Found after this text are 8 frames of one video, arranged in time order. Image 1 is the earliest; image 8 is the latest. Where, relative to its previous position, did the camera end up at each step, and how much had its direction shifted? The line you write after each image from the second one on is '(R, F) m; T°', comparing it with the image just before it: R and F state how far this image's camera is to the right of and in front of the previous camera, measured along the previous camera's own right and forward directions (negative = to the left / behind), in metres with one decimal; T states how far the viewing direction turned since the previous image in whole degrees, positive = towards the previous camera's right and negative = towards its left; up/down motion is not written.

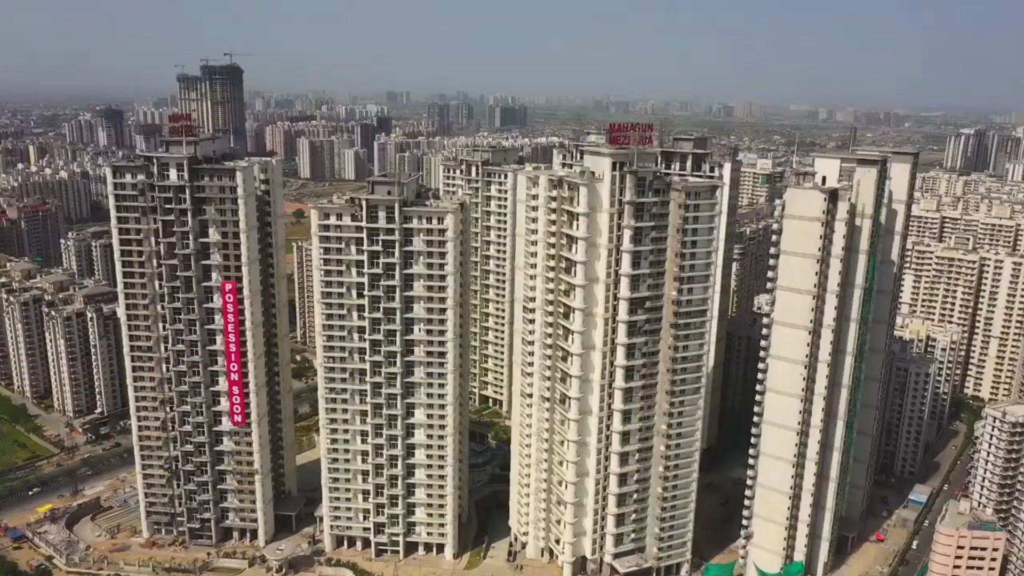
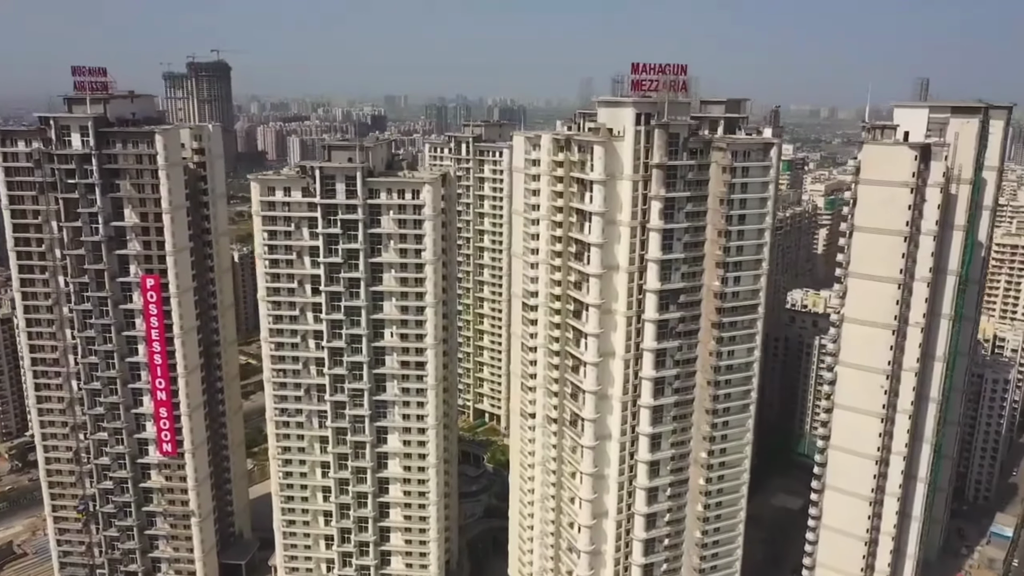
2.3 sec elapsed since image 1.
(+0.4, +17.5) m; 0°
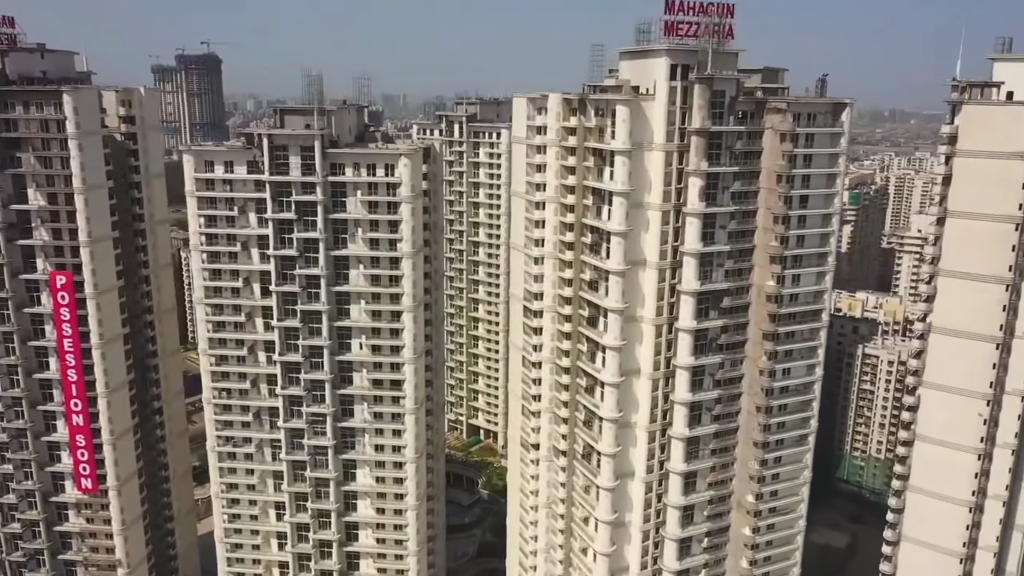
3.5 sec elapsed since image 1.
(0.0, +13.0) m; 0°
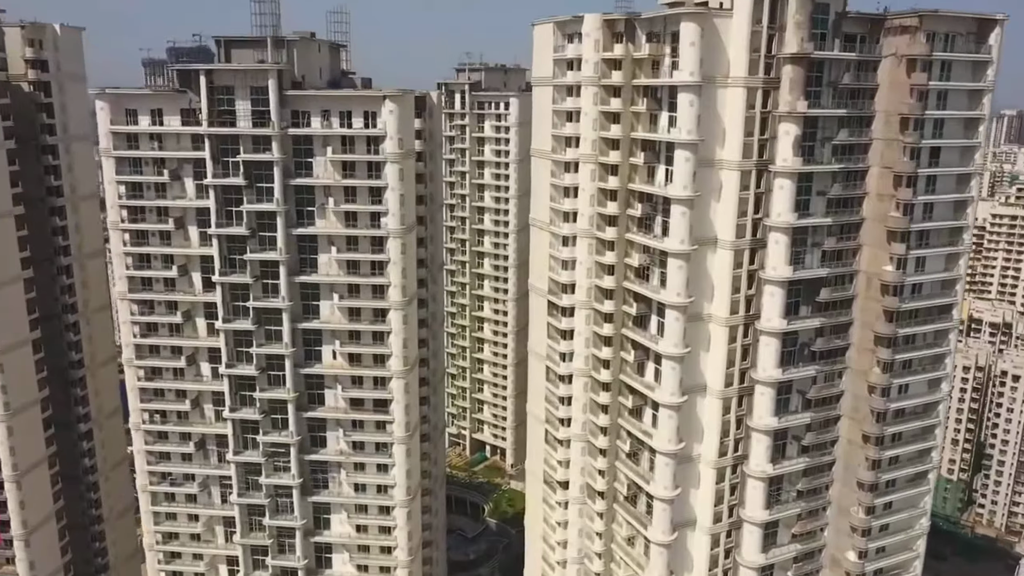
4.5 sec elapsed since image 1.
(-1.0, +12.7) m; 0°
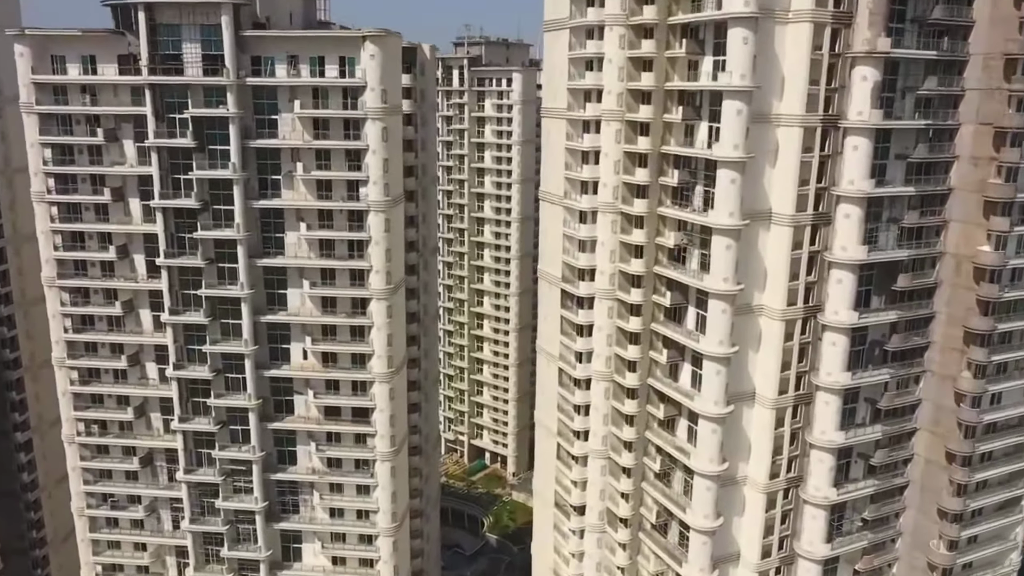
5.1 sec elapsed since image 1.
(-0.3, +6.7) m; 0°
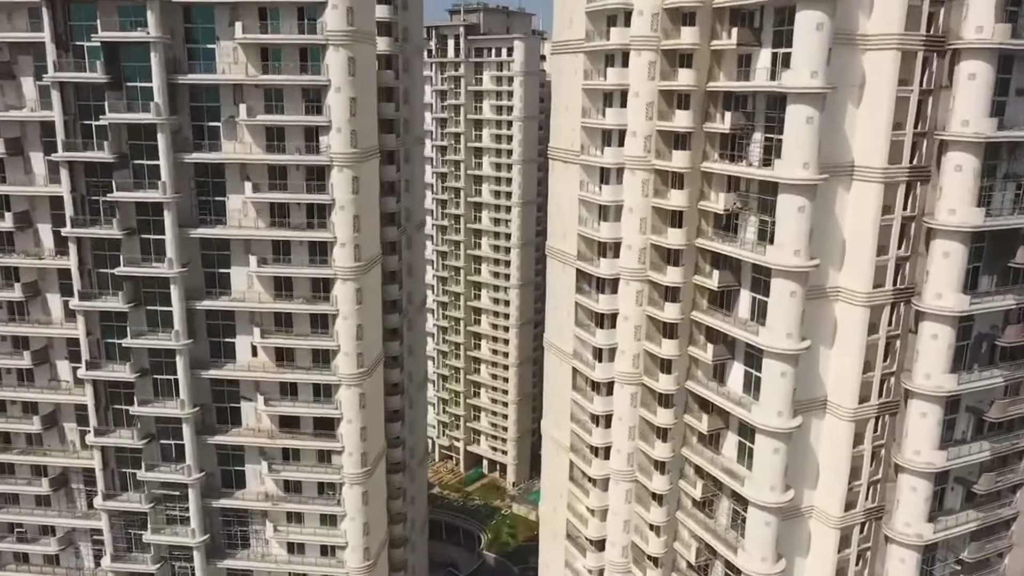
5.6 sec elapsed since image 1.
(-0.1, +6.9) m; 0°
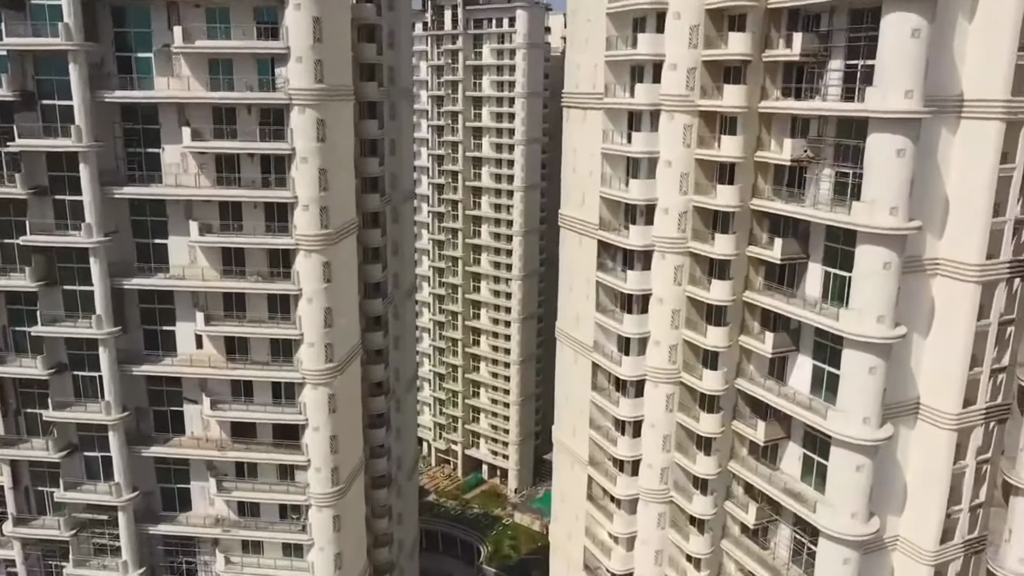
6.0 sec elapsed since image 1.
(-0.2, +5.1) m; 0°
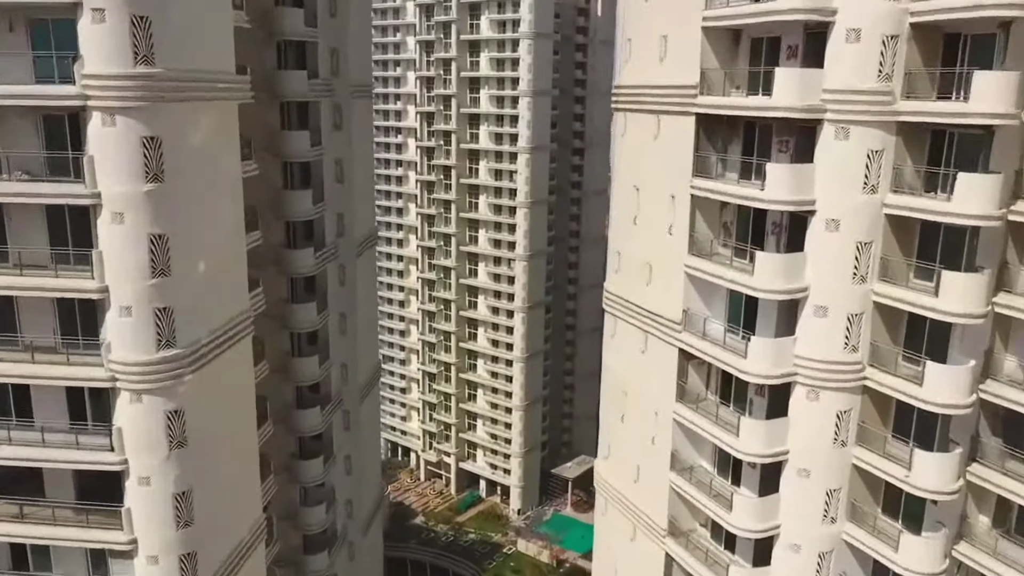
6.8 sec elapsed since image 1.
(-0.3, +10.4) m; 0°
